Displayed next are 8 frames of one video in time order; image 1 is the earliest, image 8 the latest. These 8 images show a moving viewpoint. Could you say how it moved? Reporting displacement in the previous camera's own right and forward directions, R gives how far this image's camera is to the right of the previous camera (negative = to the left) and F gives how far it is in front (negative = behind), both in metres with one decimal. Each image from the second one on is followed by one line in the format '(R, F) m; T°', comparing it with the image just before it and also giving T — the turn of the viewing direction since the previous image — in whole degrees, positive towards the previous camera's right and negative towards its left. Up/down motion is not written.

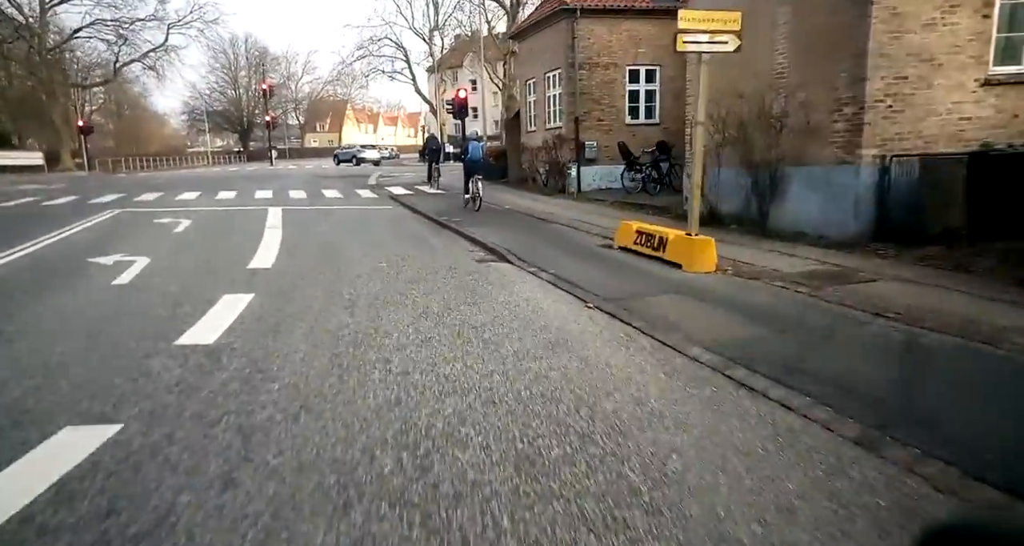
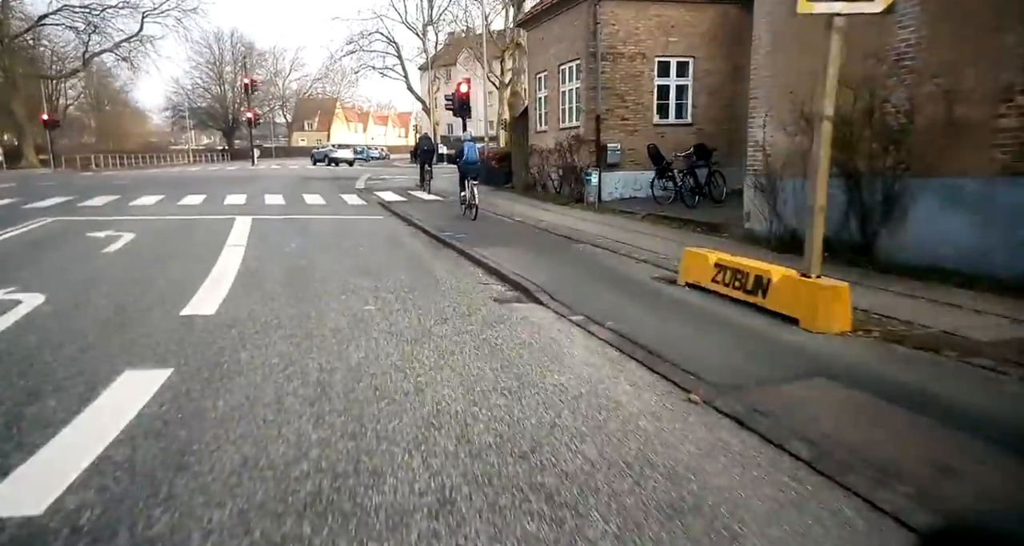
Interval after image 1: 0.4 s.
(-0.5, +2.6) m; +1°
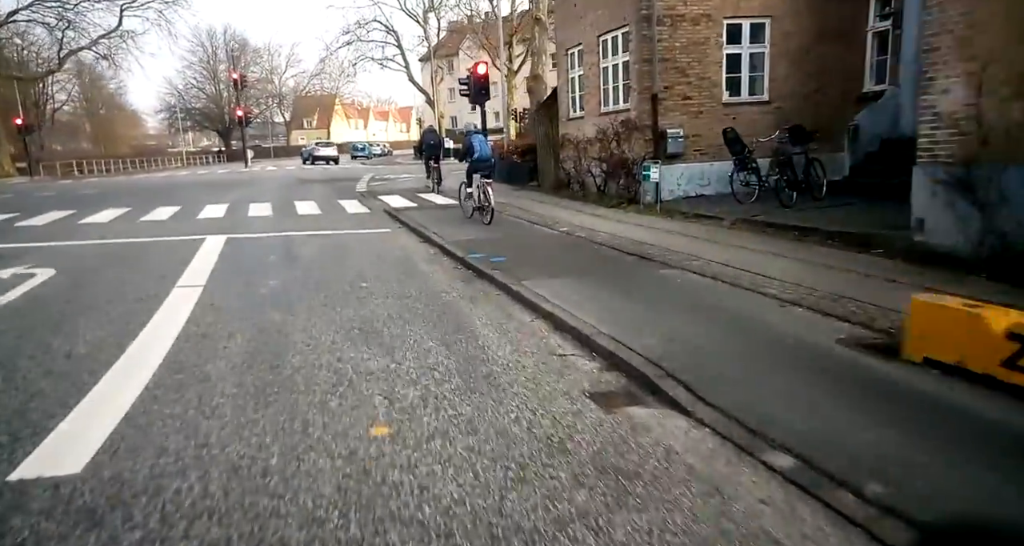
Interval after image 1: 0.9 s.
(-0.6, +3.3) m; 0°
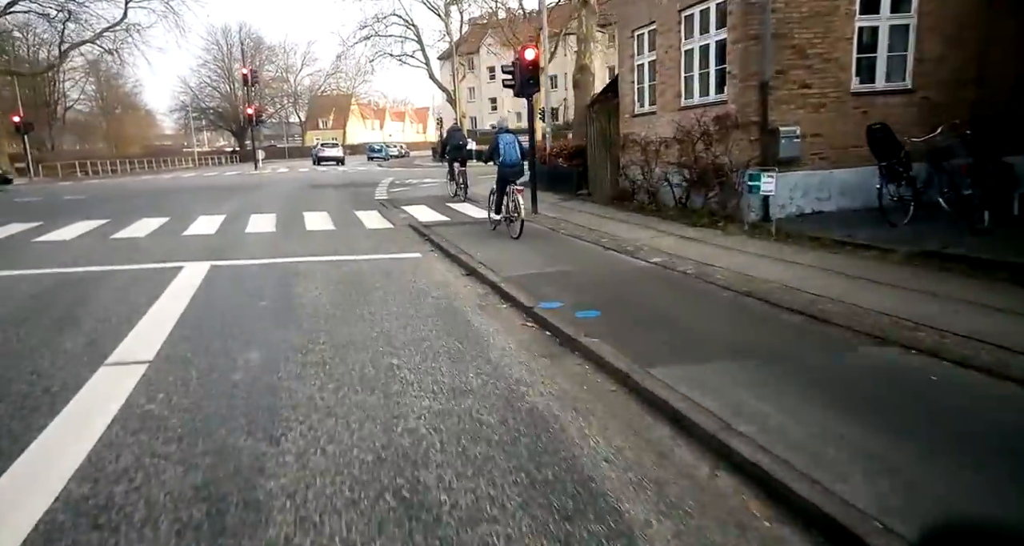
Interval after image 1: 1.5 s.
(-0.7, +3.0) m; -1°
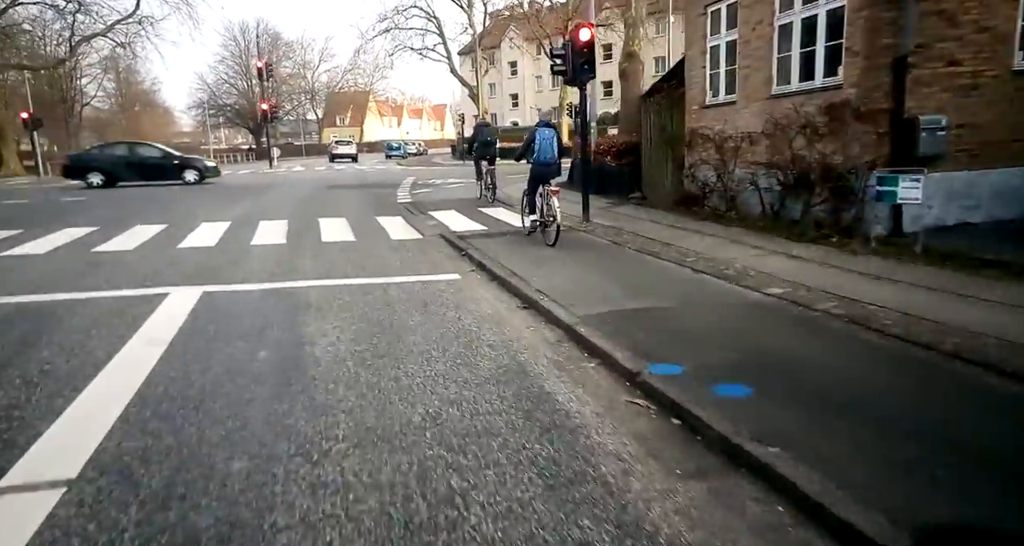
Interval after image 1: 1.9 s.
(-0.5, +2.1) m; -1°
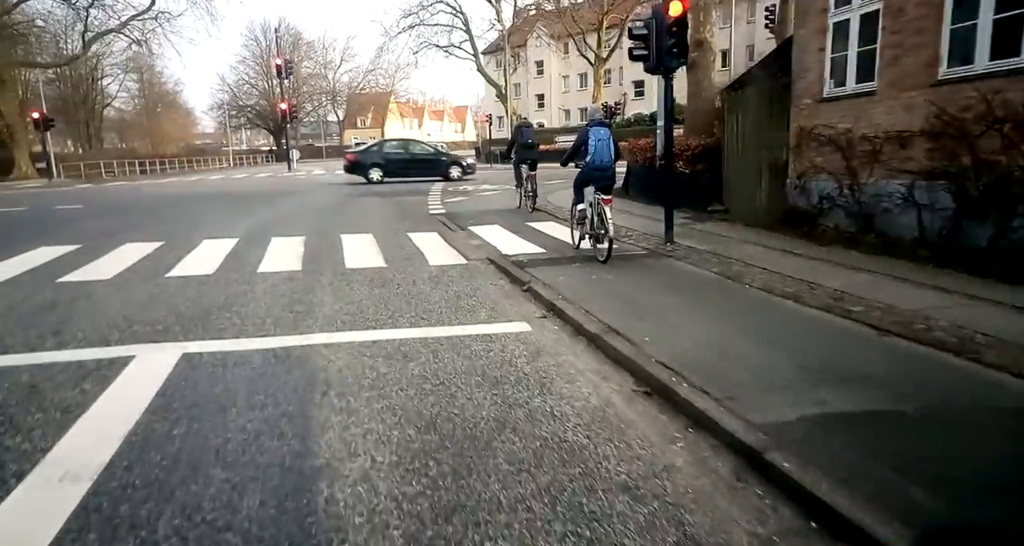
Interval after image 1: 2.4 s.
(-0.6, +2.4) m; -2°
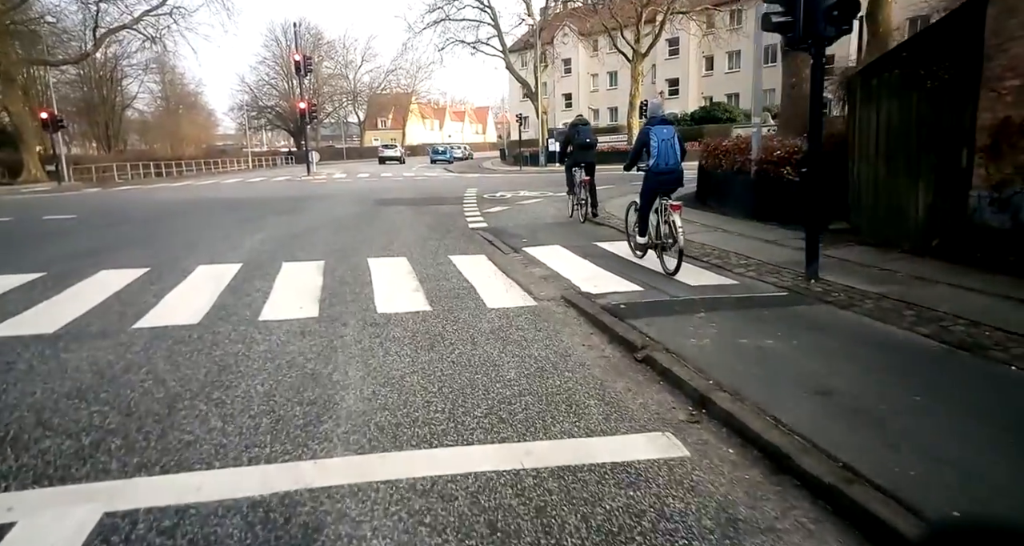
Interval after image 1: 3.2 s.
(-0.7, +2.6) m; -2°
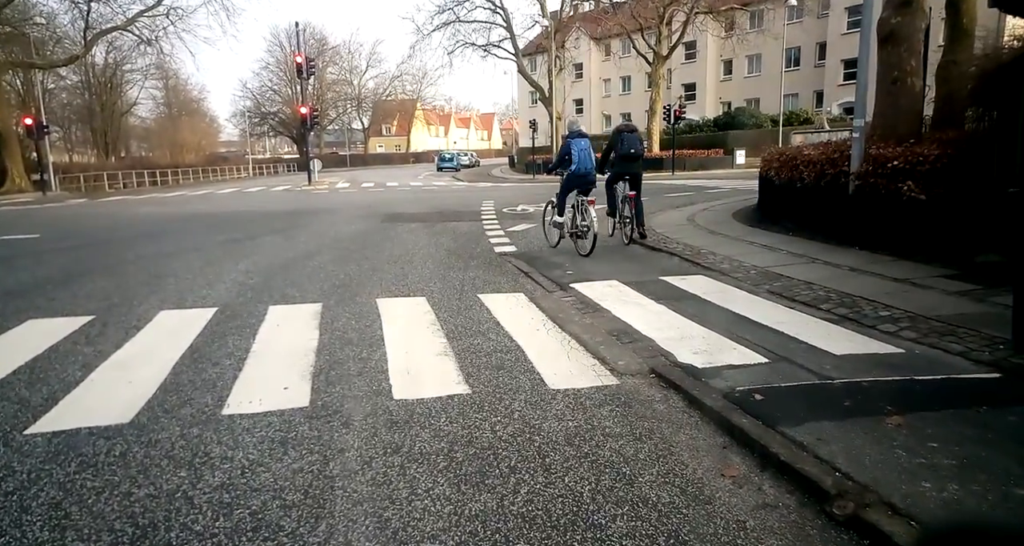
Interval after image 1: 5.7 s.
(-0.5, +2.3) m; 0°
